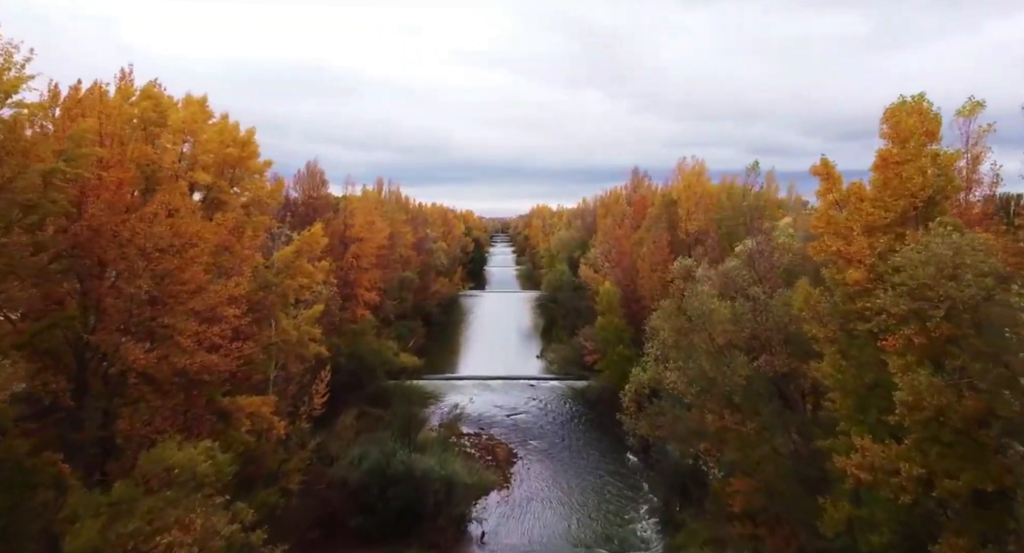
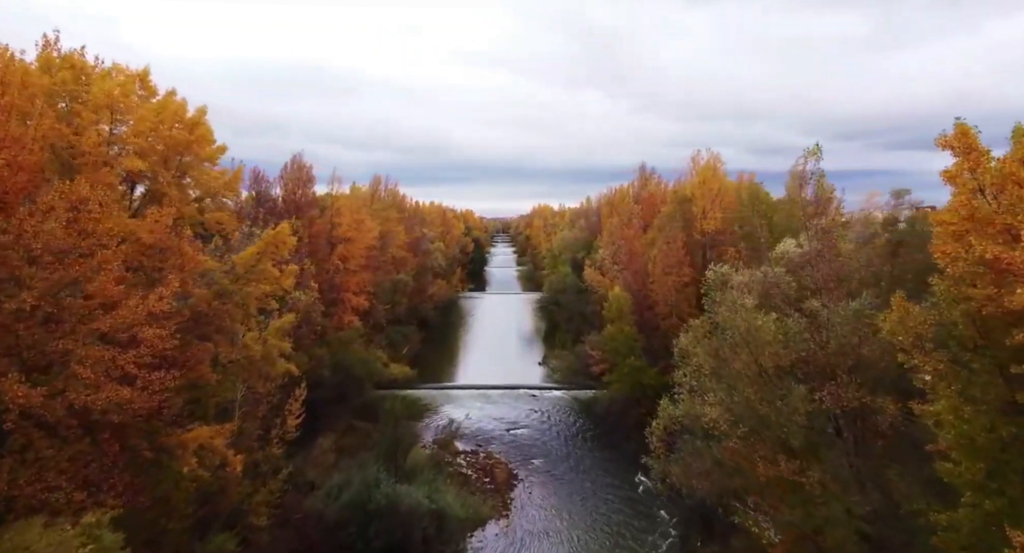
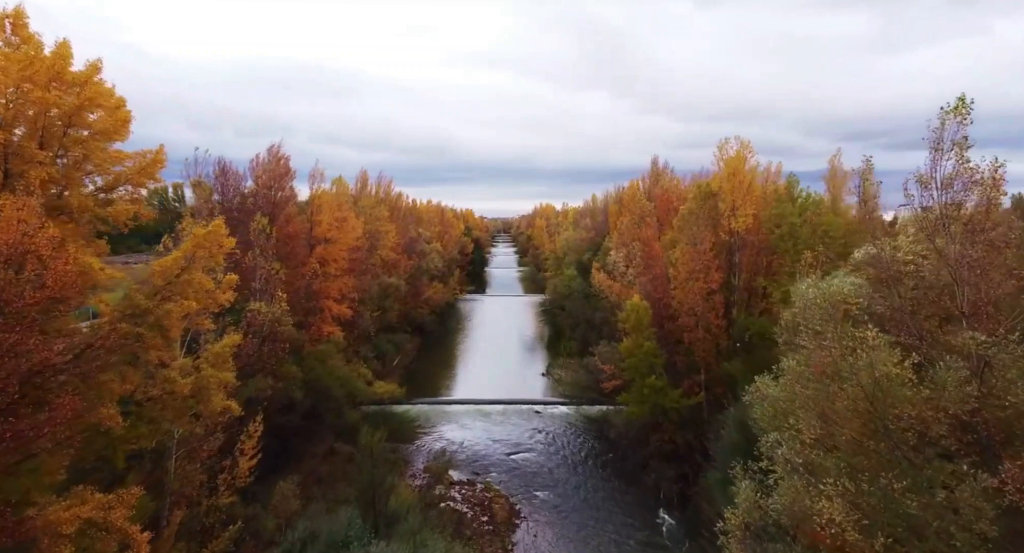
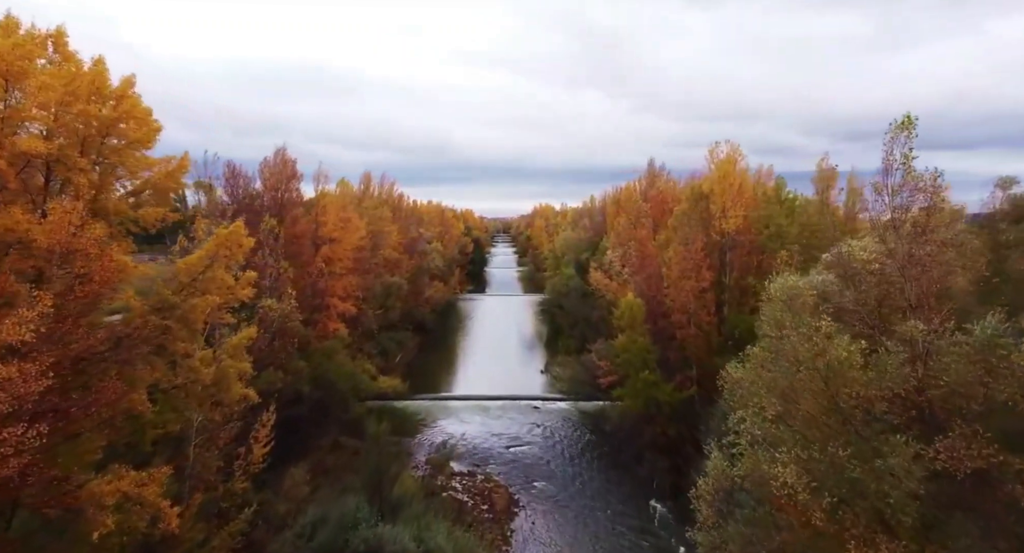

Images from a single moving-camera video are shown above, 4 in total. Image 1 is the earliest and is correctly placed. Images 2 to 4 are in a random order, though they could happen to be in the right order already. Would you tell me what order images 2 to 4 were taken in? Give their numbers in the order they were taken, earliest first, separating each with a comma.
2, 4, 3
